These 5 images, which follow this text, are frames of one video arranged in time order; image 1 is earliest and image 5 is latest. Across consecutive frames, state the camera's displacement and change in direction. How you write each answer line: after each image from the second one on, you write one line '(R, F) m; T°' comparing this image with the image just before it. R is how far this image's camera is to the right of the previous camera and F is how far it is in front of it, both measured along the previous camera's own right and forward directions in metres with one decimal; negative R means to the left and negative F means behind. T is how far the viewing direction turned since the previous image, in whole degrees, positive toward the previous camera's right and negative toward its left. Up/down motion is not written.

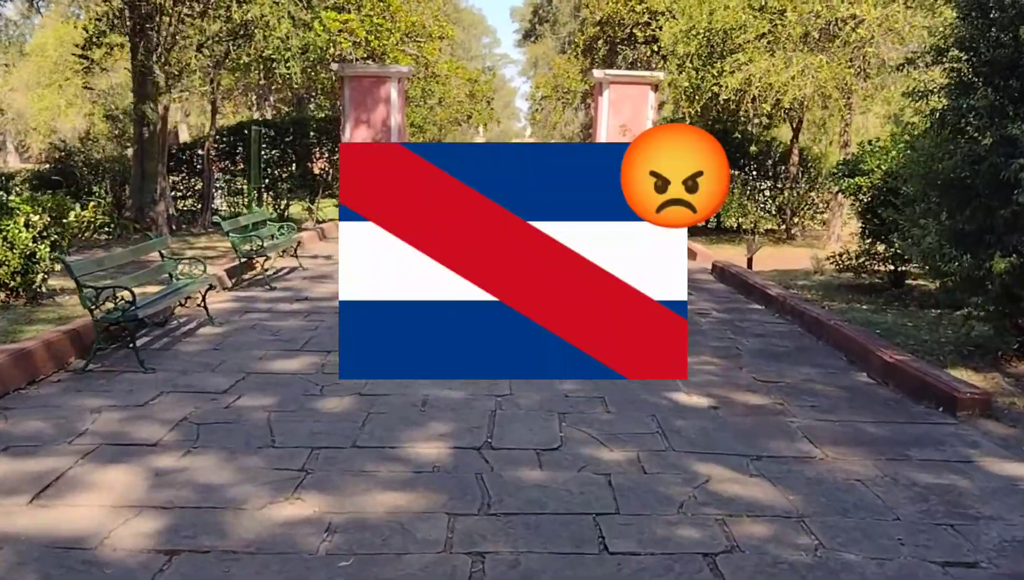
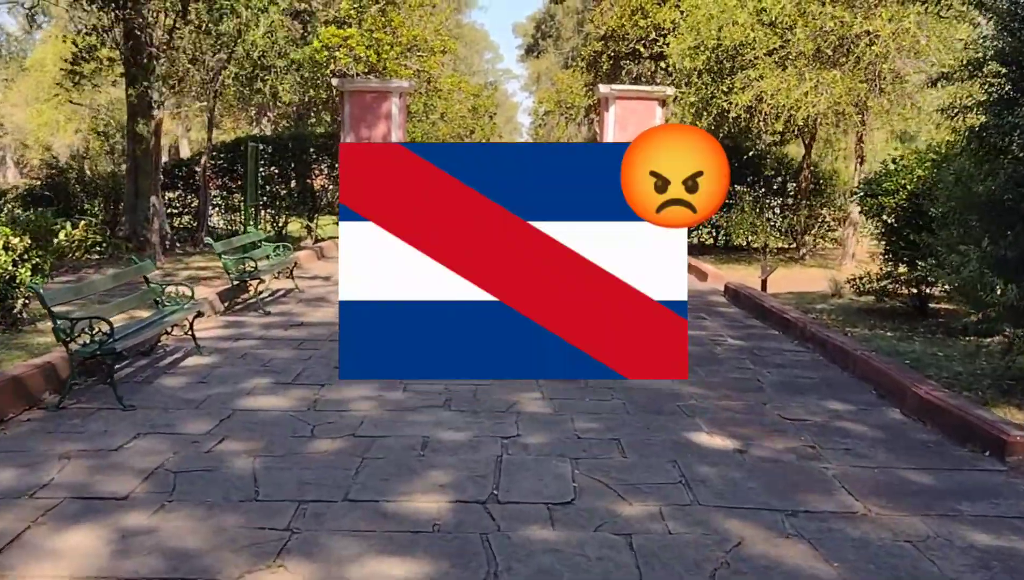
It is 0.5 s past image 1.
(0.0, +0.4) m; 0°
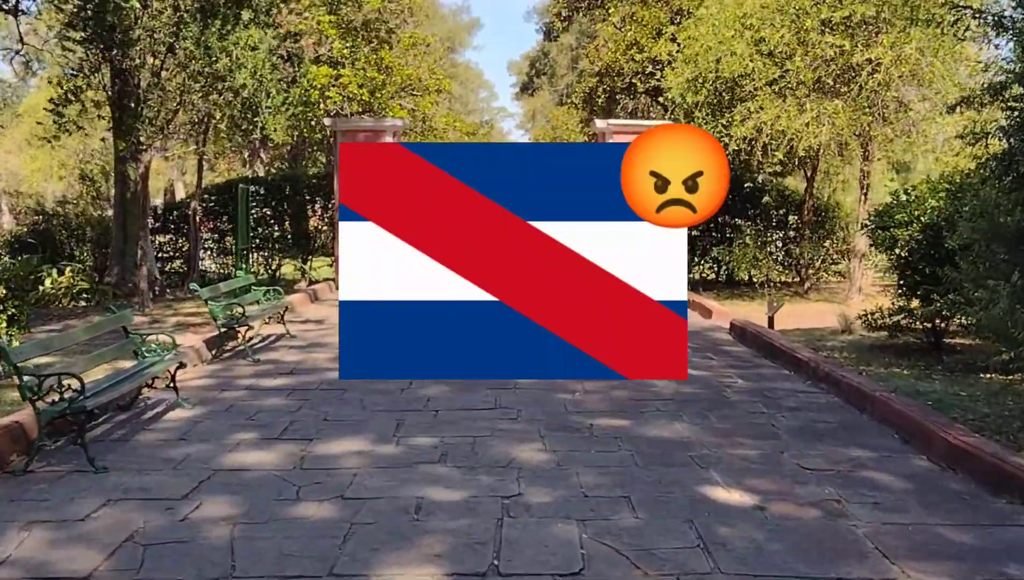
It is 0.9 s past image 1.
(0.0, +0.3) m; 0°
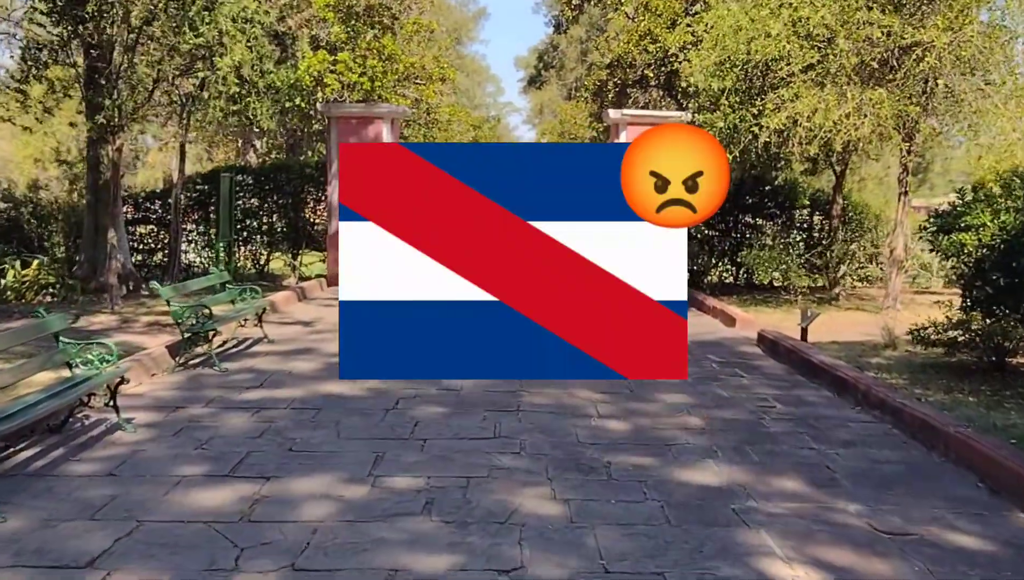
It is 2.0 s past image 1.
(0.0, +1.0) m; 0°
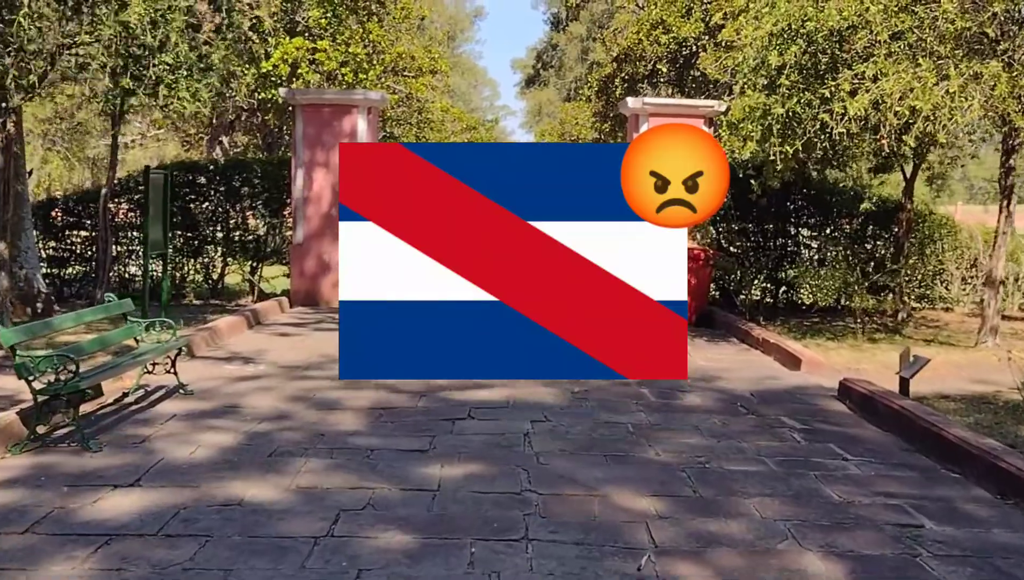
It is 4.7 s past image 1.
(0.0, +2.3) m; 0°
